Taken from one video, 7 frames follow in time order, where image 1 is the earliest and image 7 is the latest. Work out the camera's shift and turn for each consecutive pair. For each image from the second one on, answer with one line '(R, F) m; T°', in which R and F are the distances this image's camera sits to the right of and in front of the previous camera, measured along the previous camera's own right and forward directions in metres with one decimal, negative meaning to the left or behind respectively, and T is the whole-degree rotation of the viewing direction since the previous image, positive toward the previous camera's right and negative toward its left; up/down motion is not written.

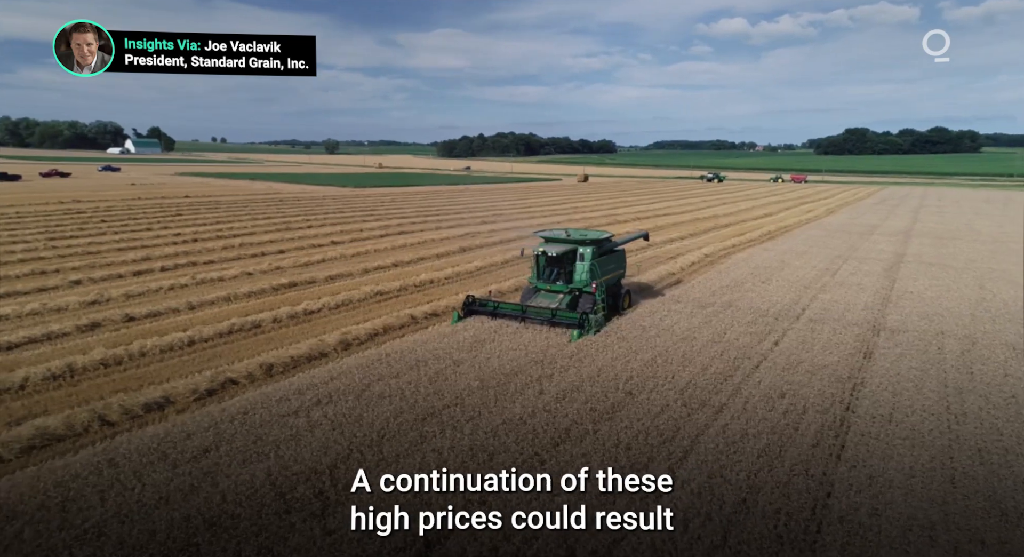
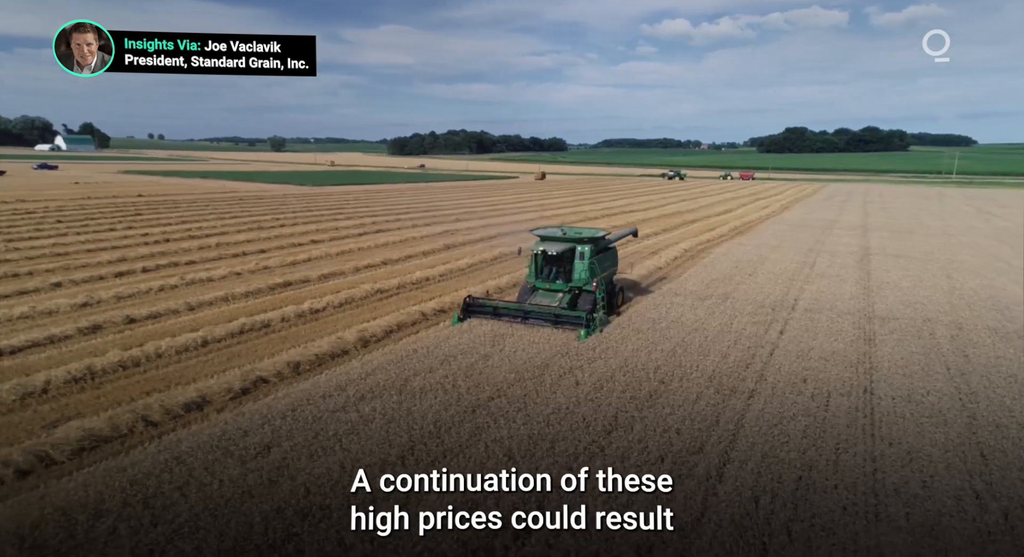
(-1.1, -0.1) m; +3°
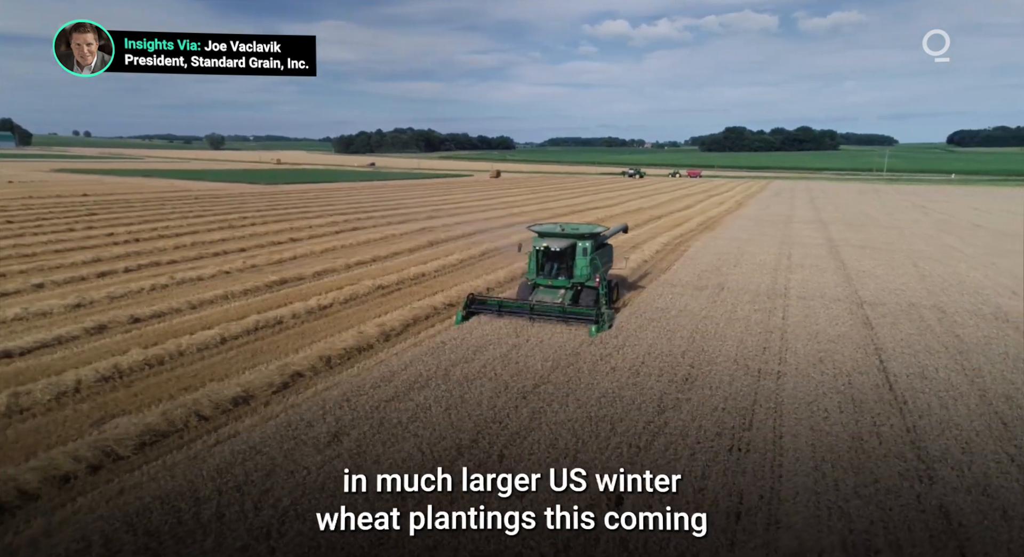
(-1.2, -0.2) m; +4°
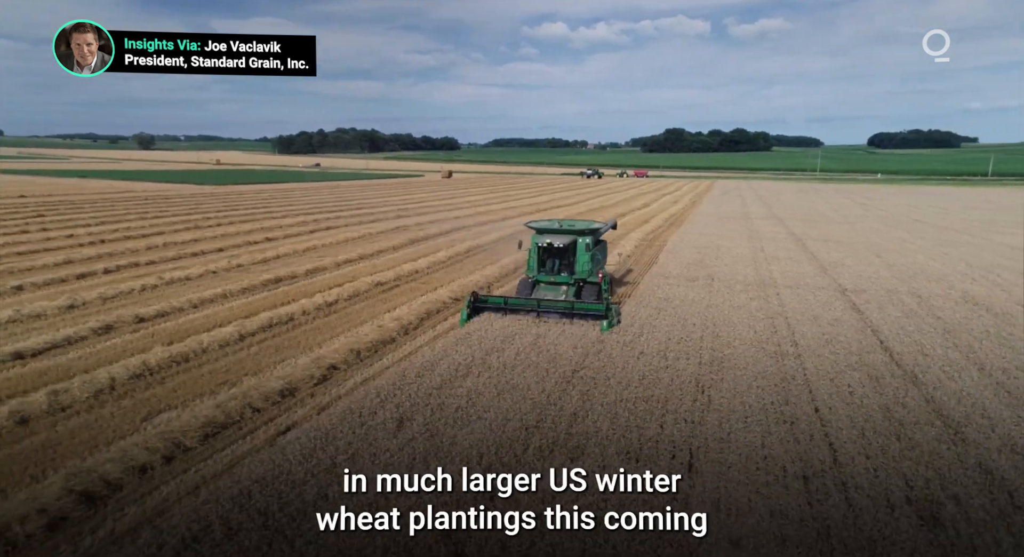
(-1.2, -0.2) m; +4°
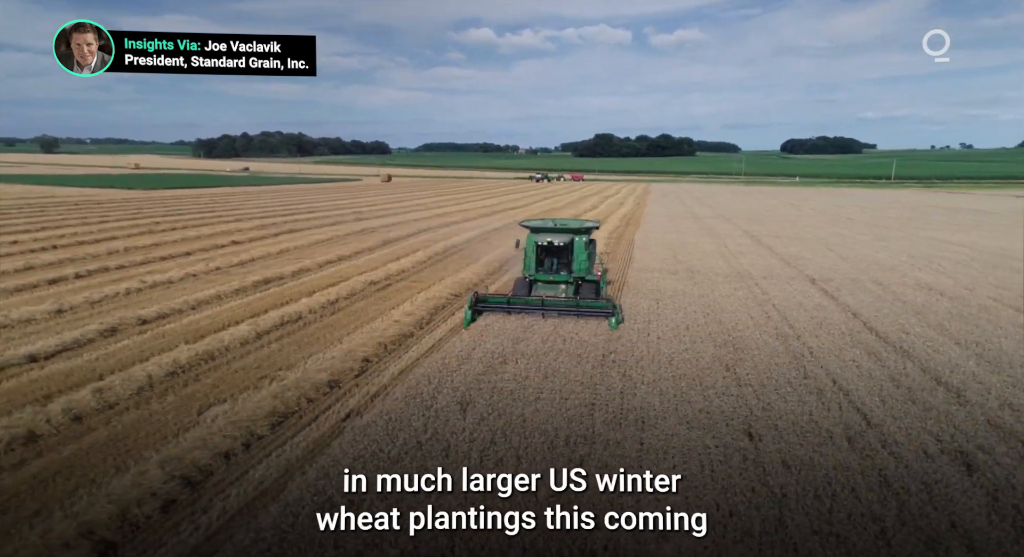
(-1.3, -0.4) m; +5°
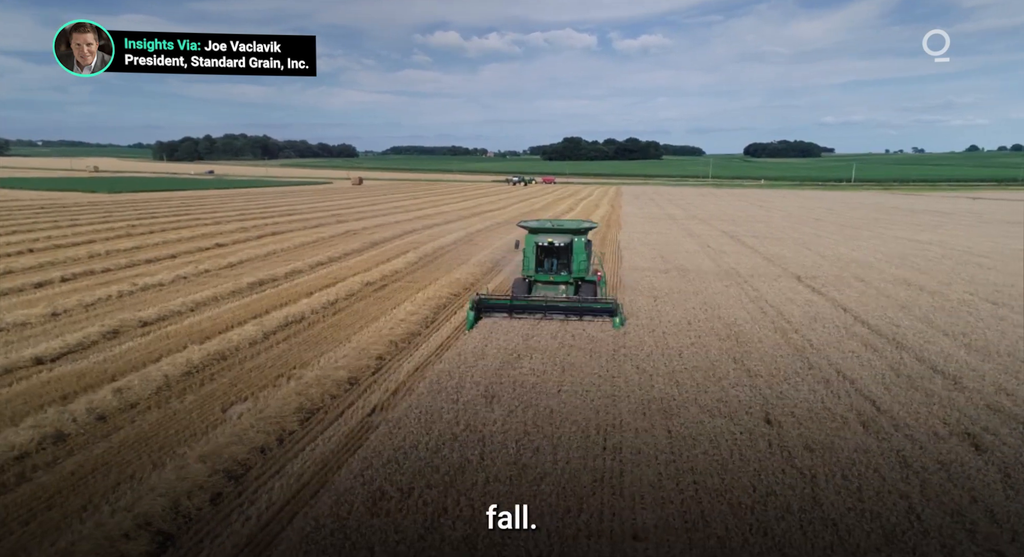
(-0.6, -0.2) m; +2°
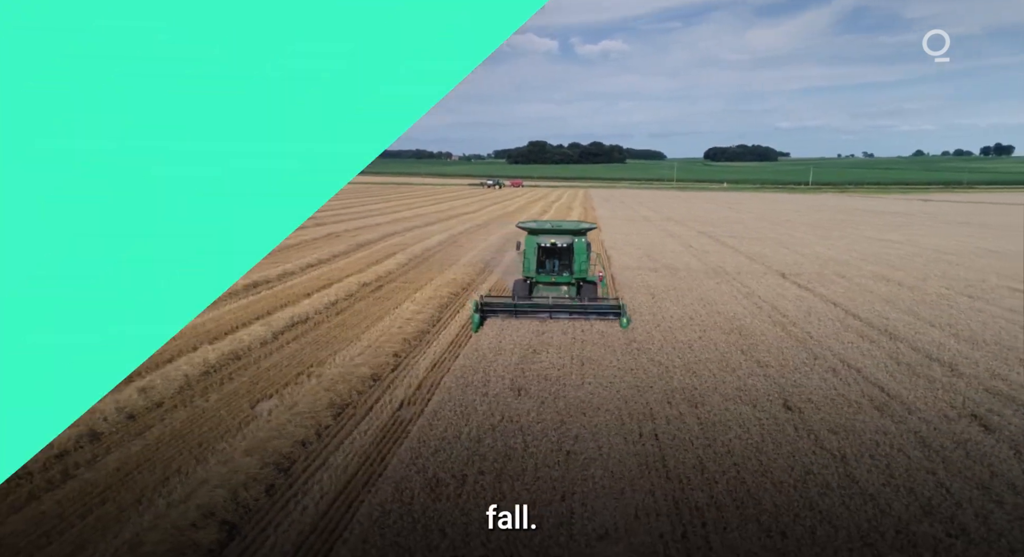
(-0.7, -0.2) m; +3°
